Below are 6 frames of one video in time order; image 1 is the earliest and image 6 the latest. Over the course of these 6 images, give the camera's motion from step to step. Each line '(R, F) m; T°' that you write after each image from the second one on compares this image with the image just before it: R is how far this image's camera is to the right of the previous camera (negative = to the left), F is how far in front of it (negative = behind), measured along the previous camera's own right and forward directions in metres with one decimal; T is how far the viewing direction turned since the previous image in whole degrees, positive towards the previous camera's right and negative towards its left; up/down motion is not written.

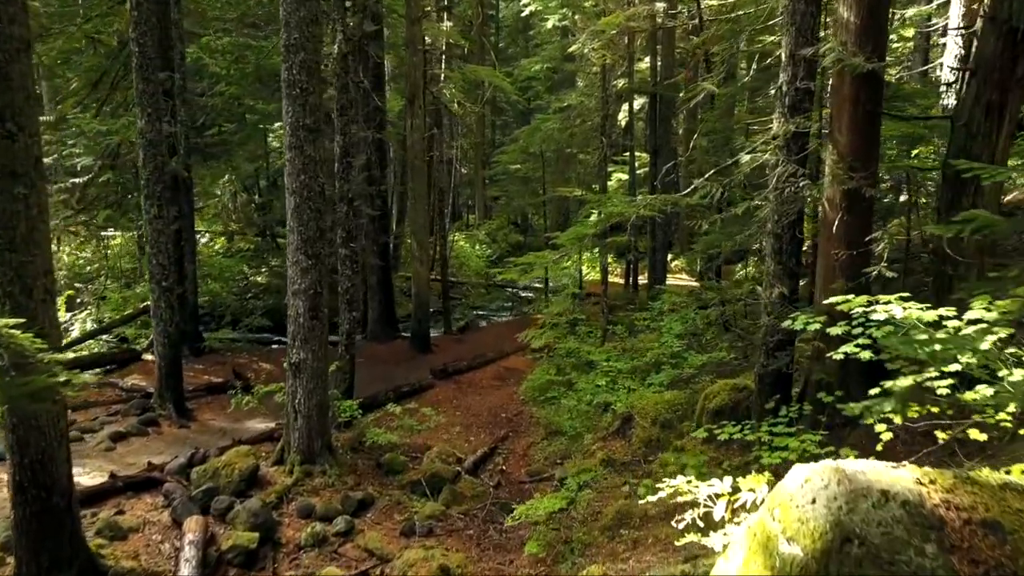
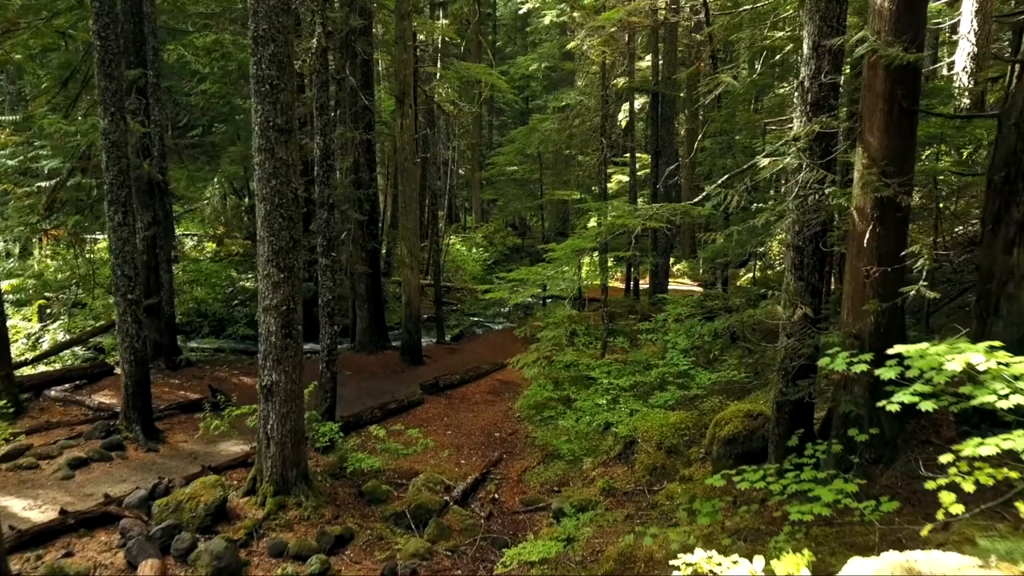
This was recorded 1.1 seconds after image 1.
(+0.1, +0.7) m; 0°
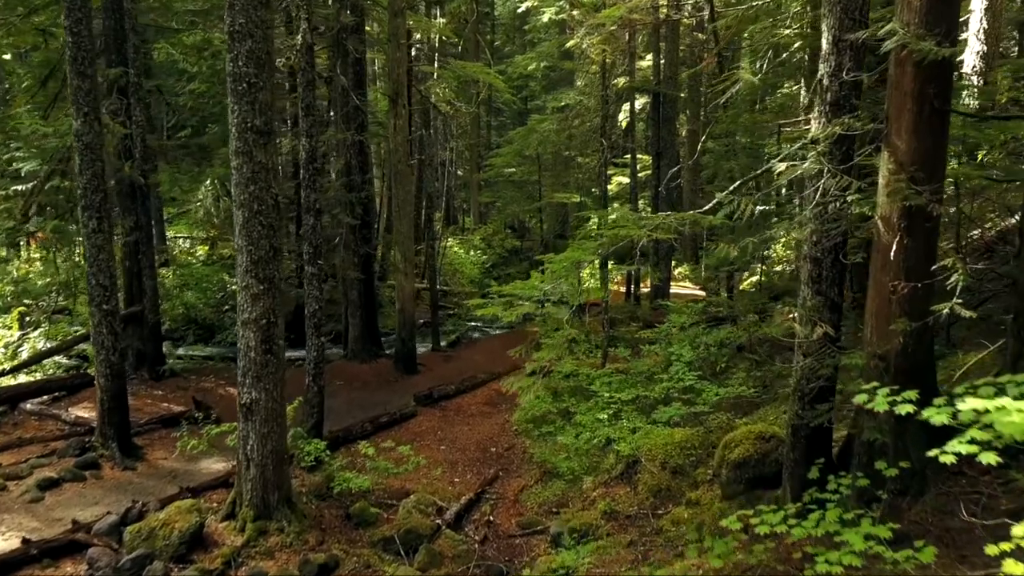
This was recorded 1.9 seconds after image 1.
(0.0, +0.5) m; 0°
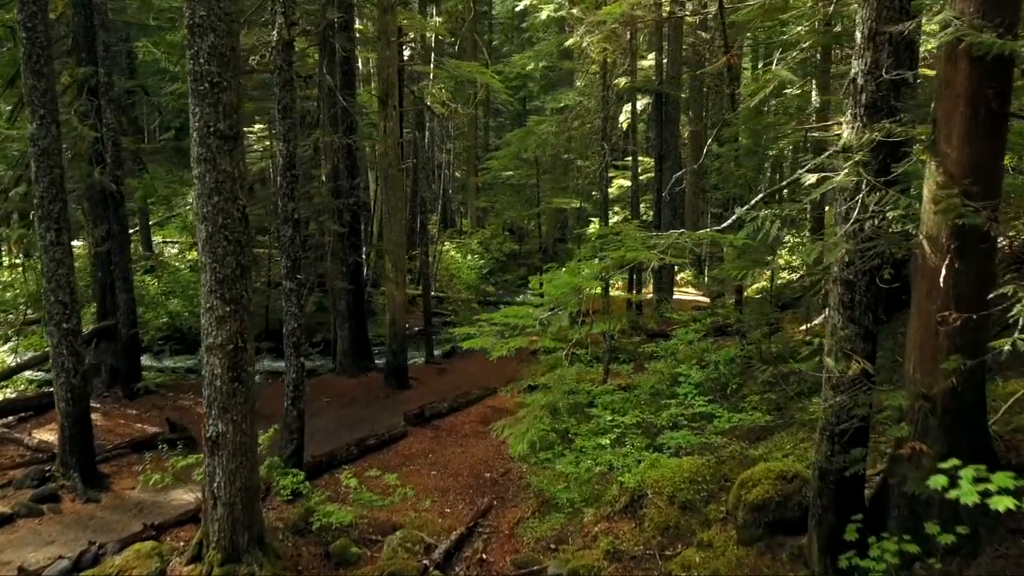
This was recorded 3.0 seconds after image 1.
(+0.1, +0.7) m; 0°
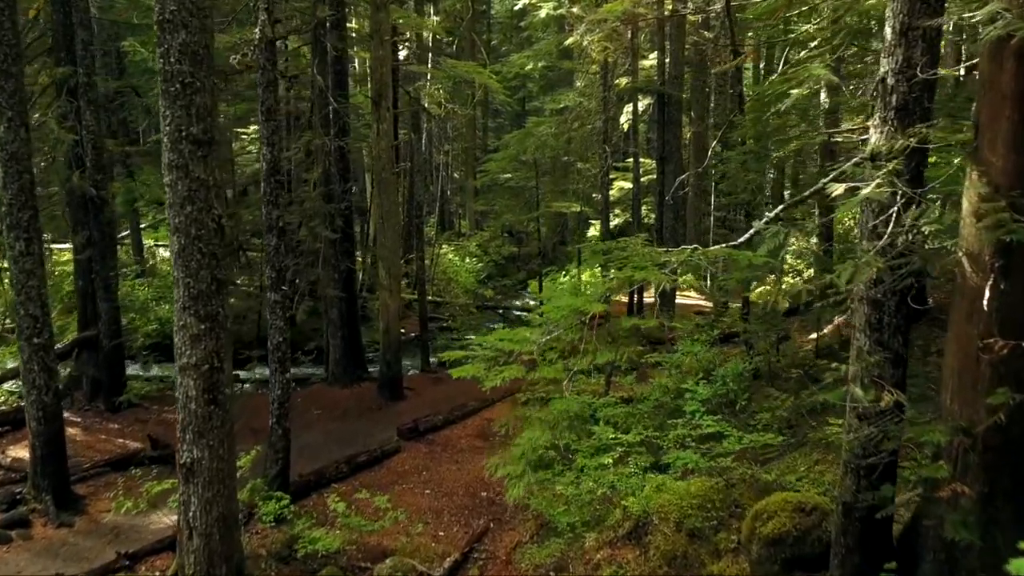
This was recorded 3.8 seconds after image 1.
(0.0, +0.5) m; 0°
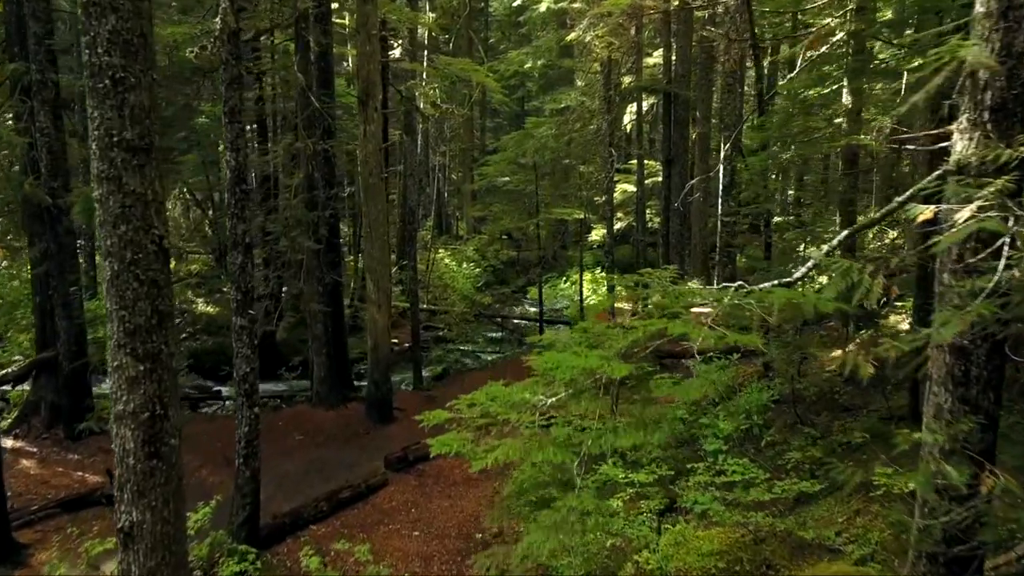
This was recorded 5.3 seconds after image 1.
(0.0, +0.9) m; 0°
